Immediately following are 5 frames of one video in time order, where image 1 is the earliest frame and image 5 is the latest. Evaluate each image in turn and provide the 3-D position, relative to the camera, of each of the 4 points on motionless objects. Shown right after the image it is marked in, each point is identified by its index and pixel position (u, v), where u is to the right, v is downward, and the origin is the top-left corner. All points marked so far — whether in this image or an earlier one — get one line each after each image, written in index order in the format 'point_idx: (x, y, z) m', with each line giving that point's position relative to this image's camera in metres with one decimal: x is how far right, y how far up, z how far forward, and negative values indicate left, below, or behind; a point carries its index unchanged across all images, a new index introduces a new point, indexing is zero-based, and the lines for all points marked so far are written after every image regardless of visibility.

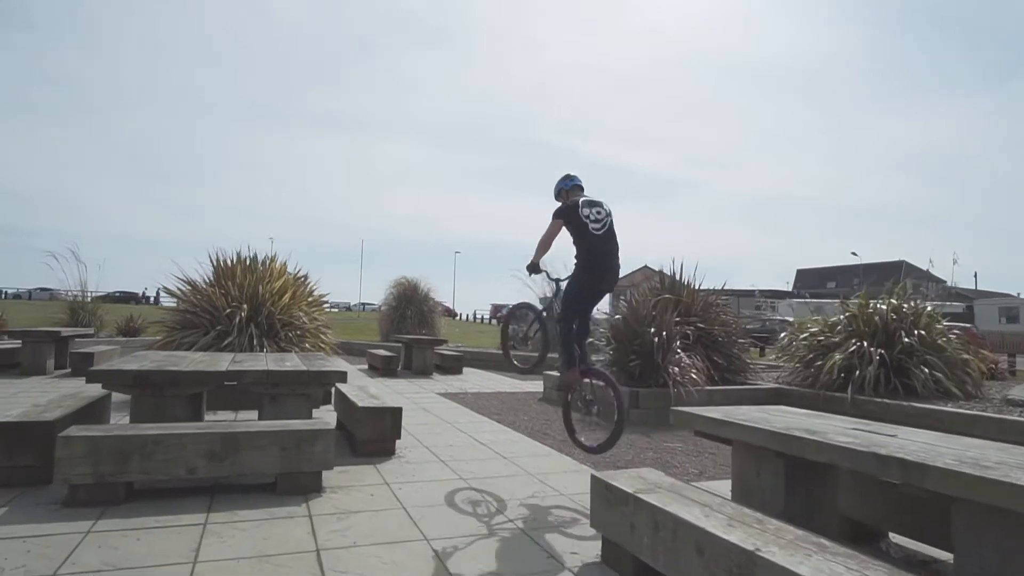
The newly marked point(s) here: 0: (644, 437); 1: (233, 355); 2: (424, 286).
0: (+1.4, -1.6, +6.7) m
1: (-2.3, -0.6, +5.3) m
2: (-2.5, 0.0, +17.5) m
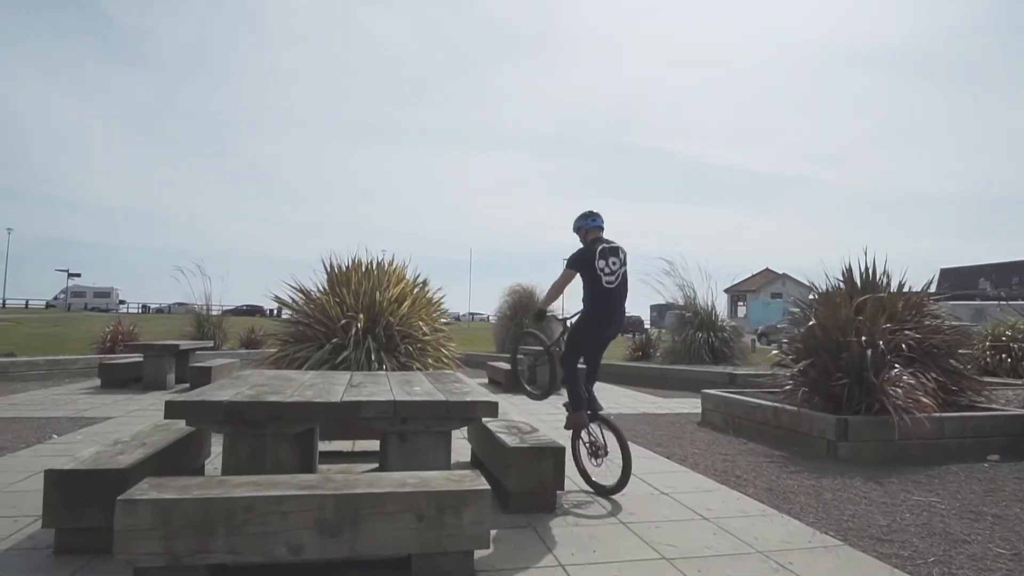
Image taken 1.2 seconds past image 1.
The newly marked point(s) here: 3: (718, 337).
0: (+2.9, -1.6, +5.0) m
1: (-1.1, -0.6, +4.2) m
2: (+0.8, -0.1, +16.3) m
3: (+5.1, -1.2, +15.4) m
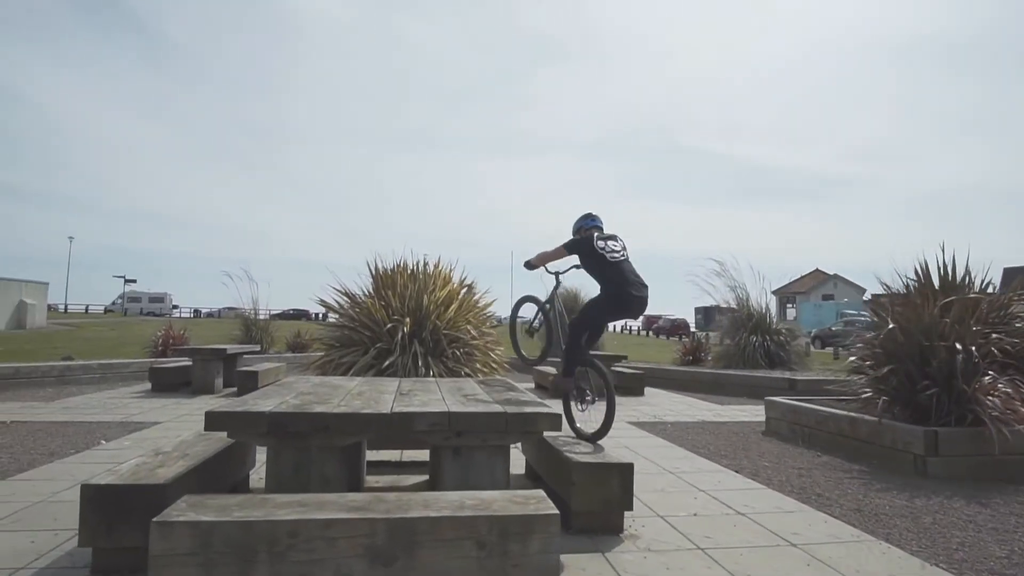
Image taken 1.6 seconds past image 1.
0: (+3.3, -1.6, +4.5) m
1: (-0.7, -0.6, +3.9) m
2: (+1.9, -0.2, +15.9) m
3: (+6.2, -1.2, +14.7) m
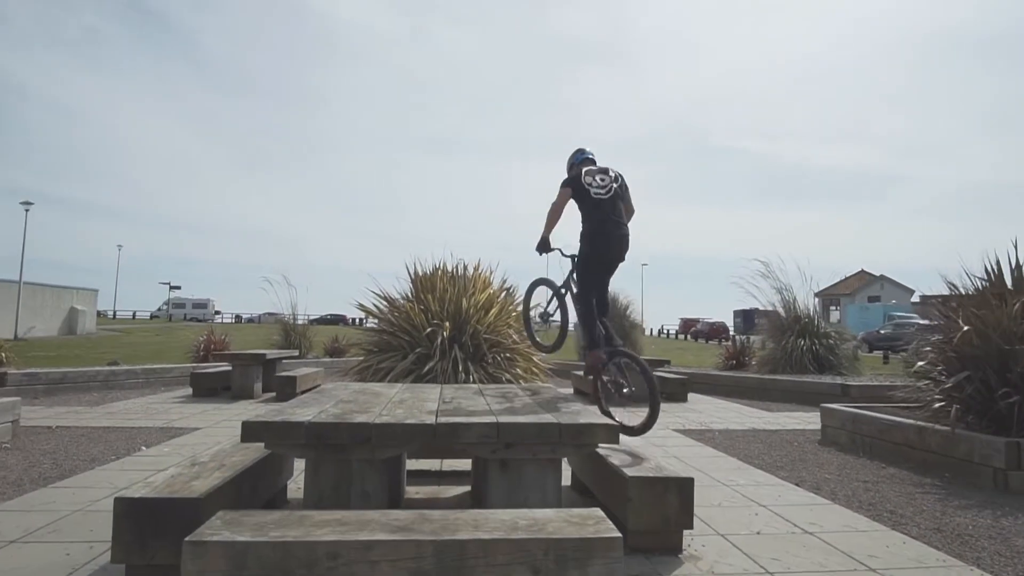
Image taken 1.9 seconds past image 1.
0: (+3.6, -1.5, +4.0) m
1: (-0.4, -0.6, +3.7) m
2: (+2.9, -0.3, +15.6) m
3: (+7.0, -1.3, +14.2) m
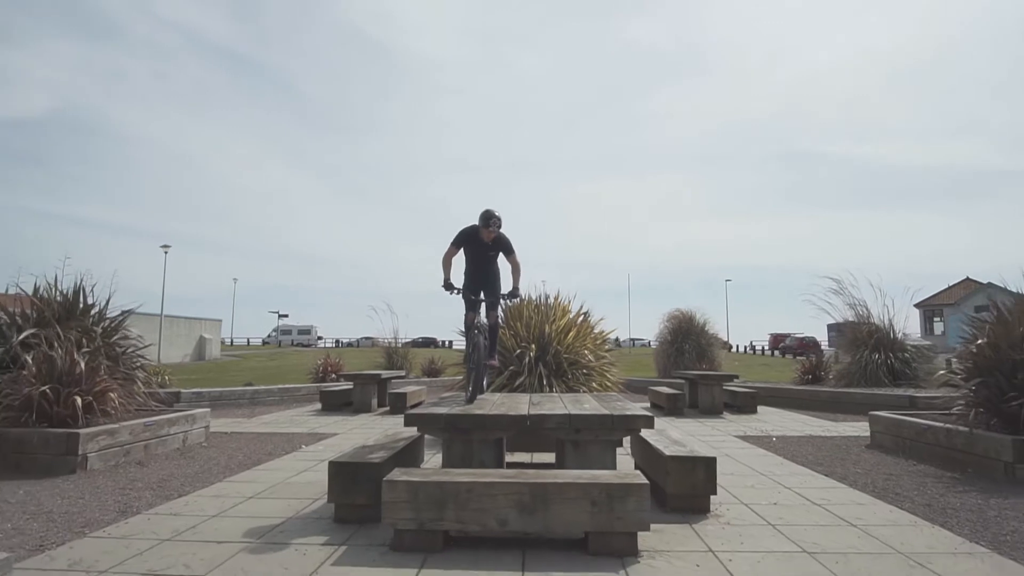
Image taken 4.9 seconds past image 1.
0: (+4.2, -1.7, +4.9) m
1: (+0.2, -0.9, +5.1) m
2: (+5.0, -0.8, +16.4) m
3: (+8.9, -1.6, +14.5) m
